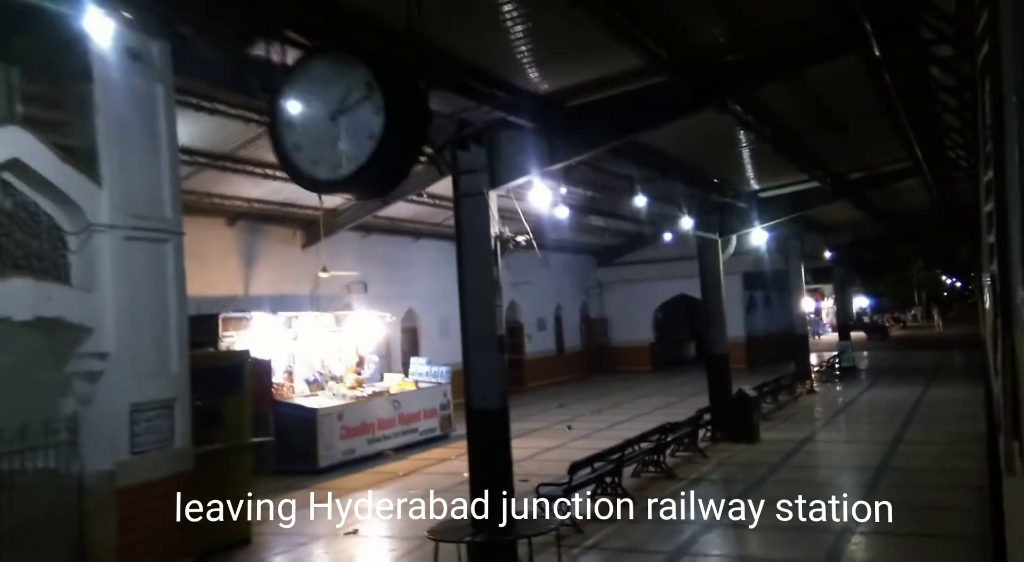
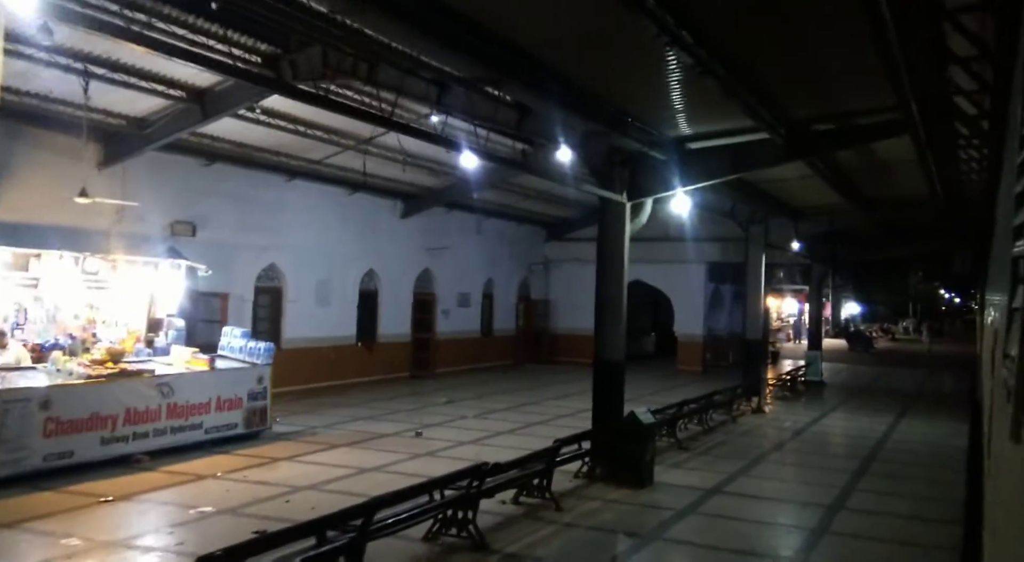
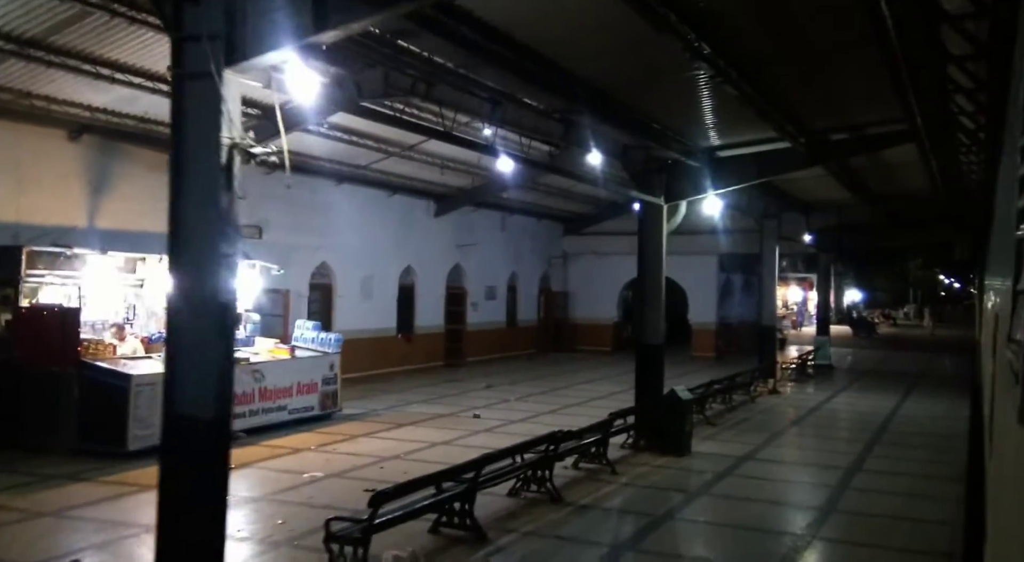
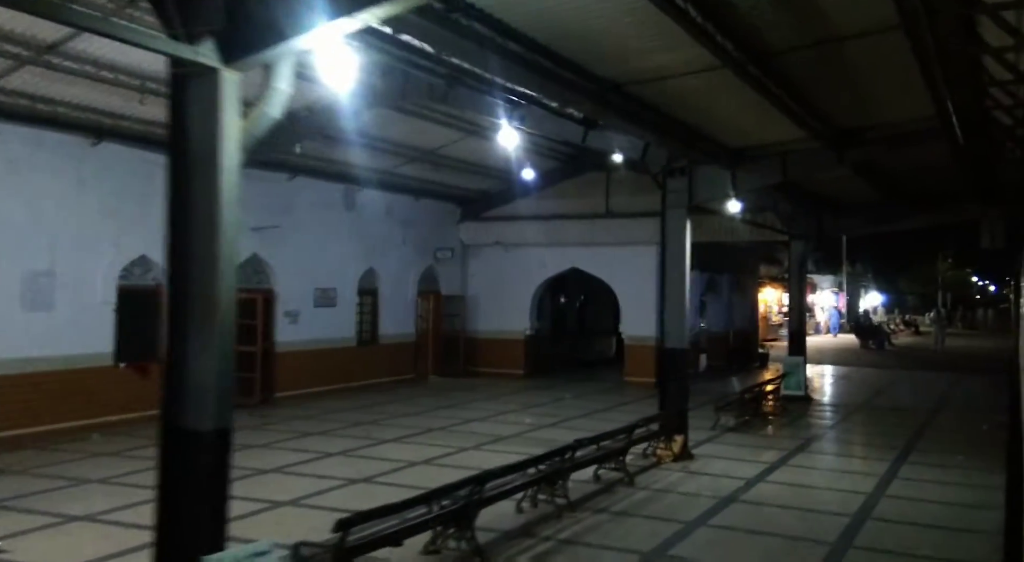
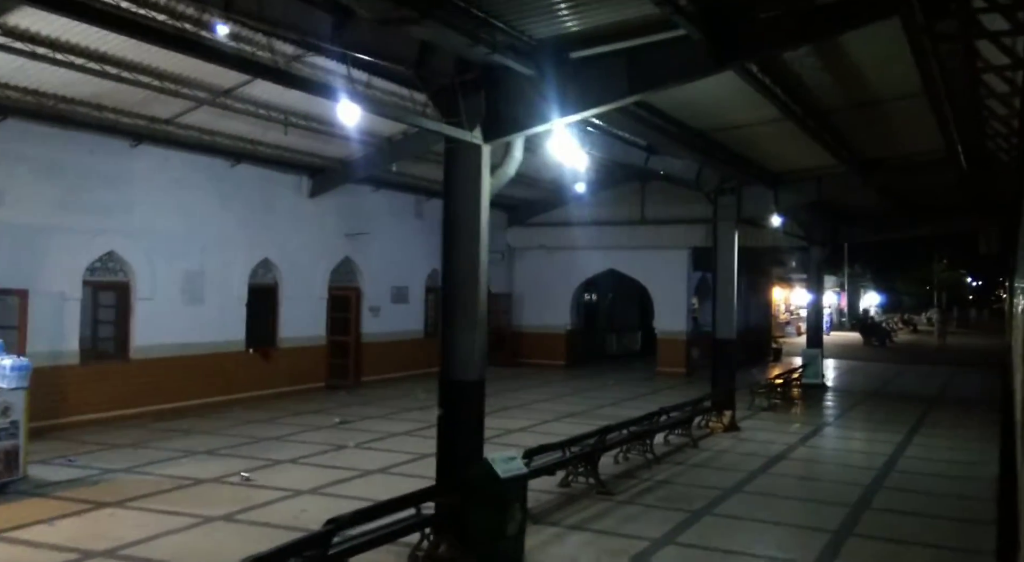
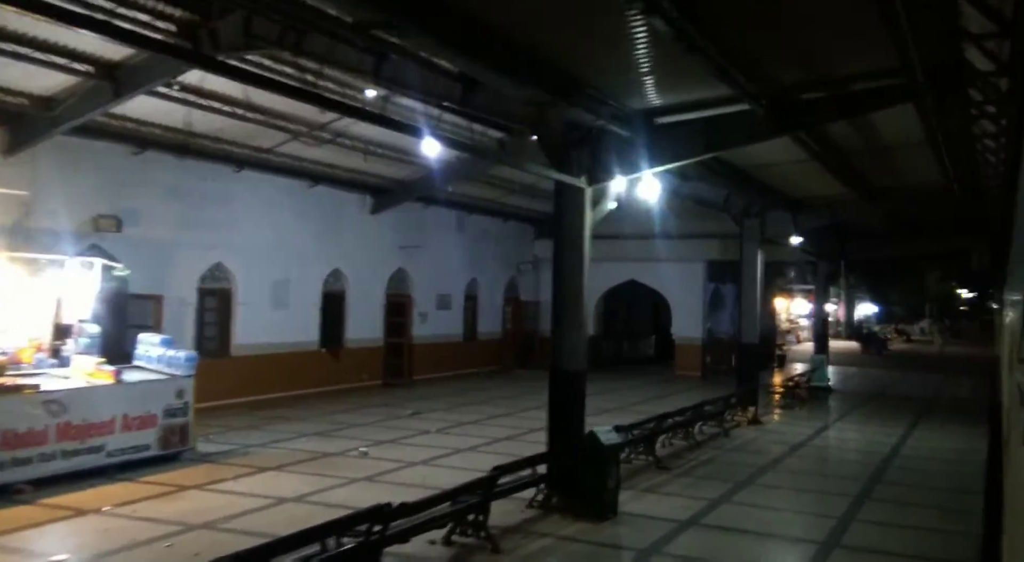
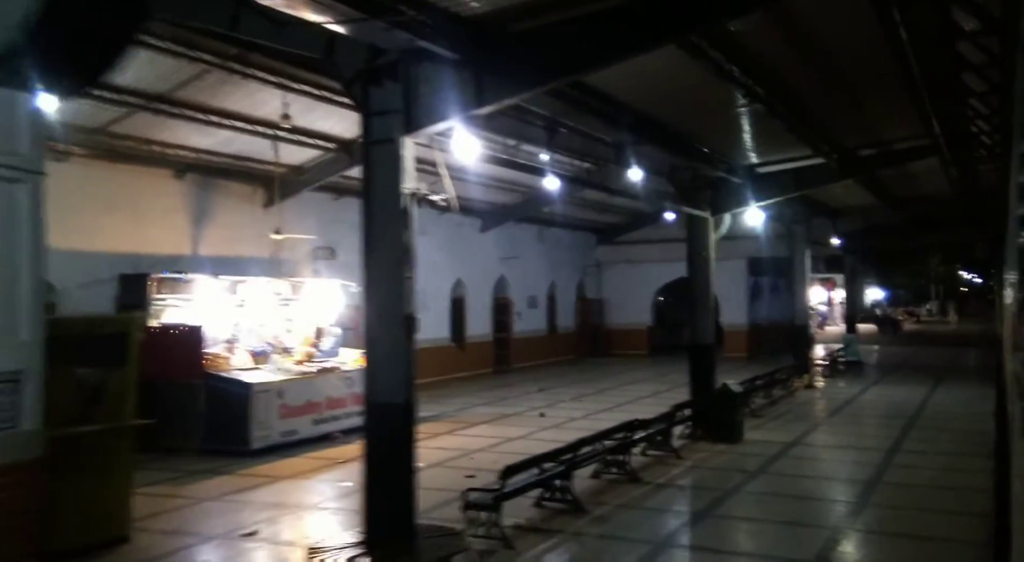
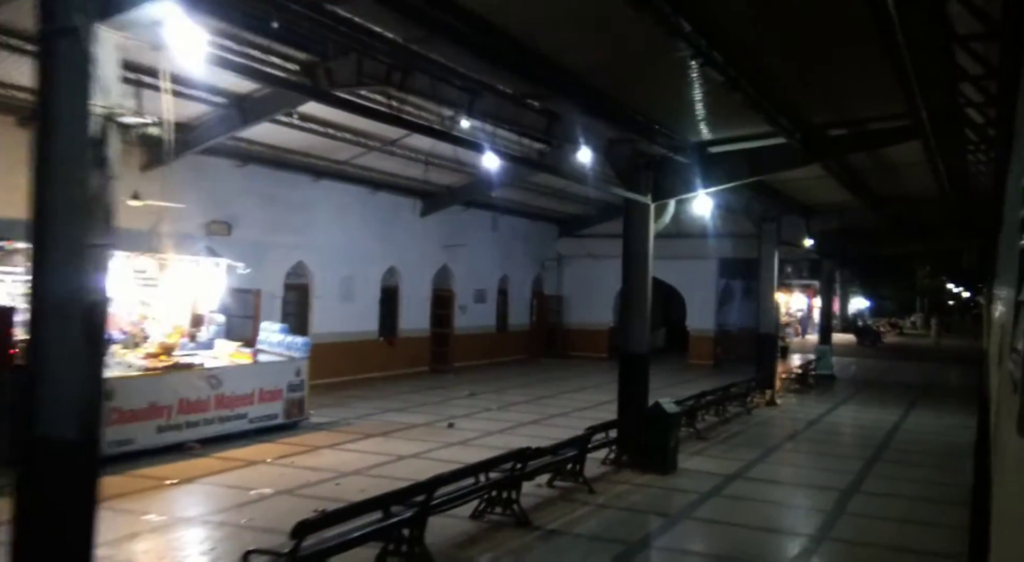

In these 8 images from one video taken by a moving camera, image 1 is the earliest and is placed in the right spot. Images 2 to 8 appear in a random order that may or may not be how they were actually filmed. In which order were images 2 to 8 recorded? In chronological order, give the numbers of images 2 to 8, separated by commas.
7, 3, 8, 2, 6, 5, 4
